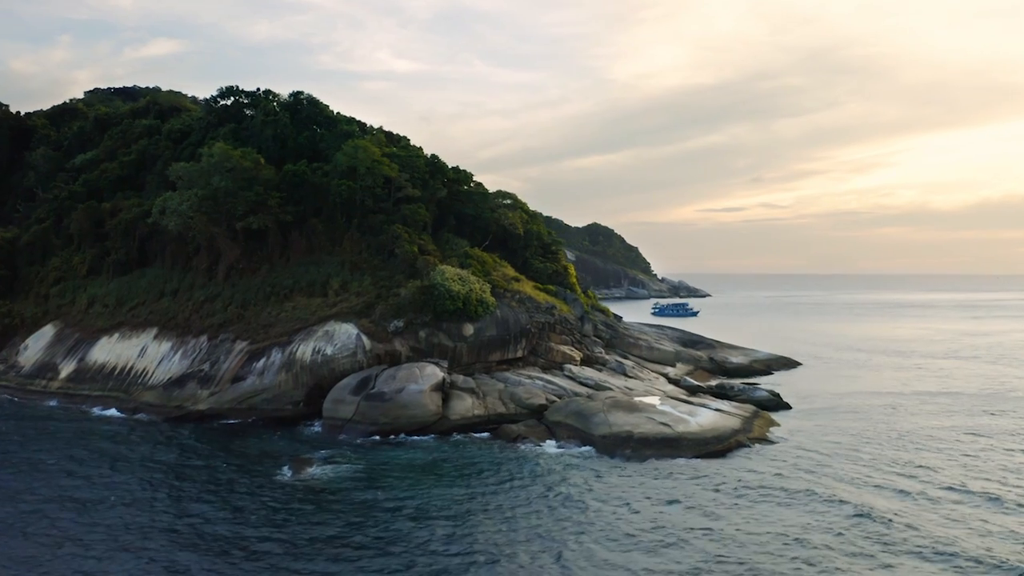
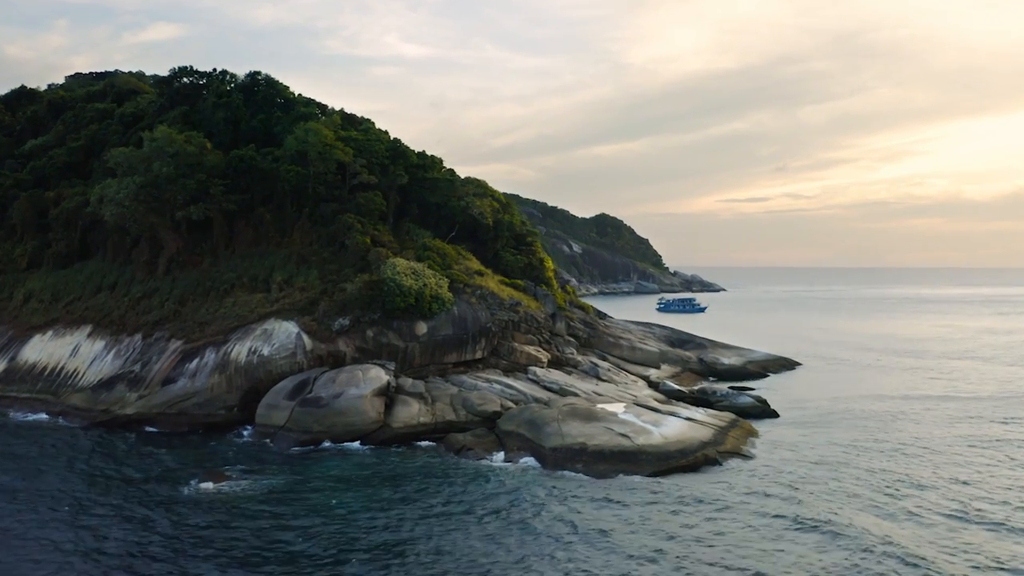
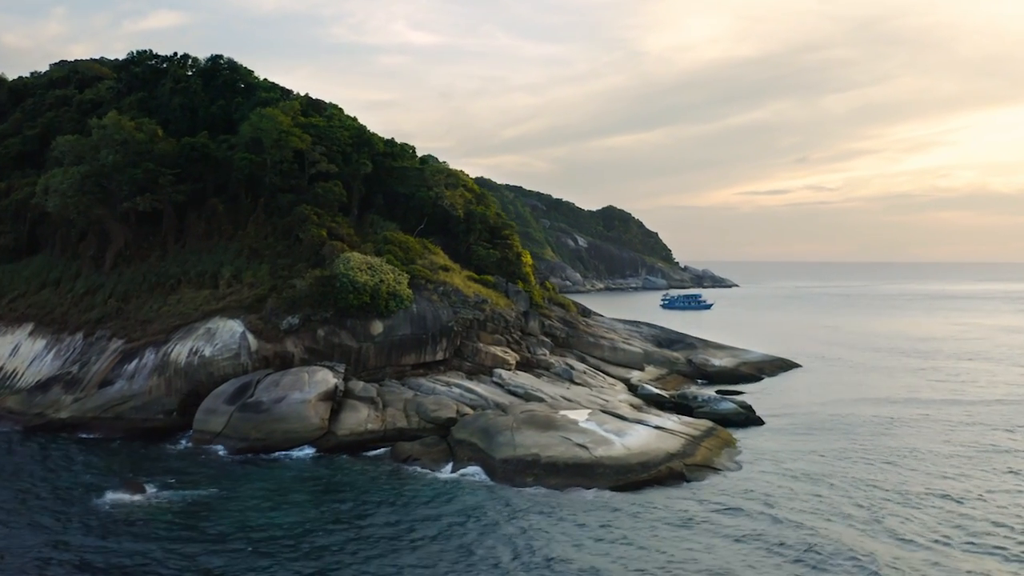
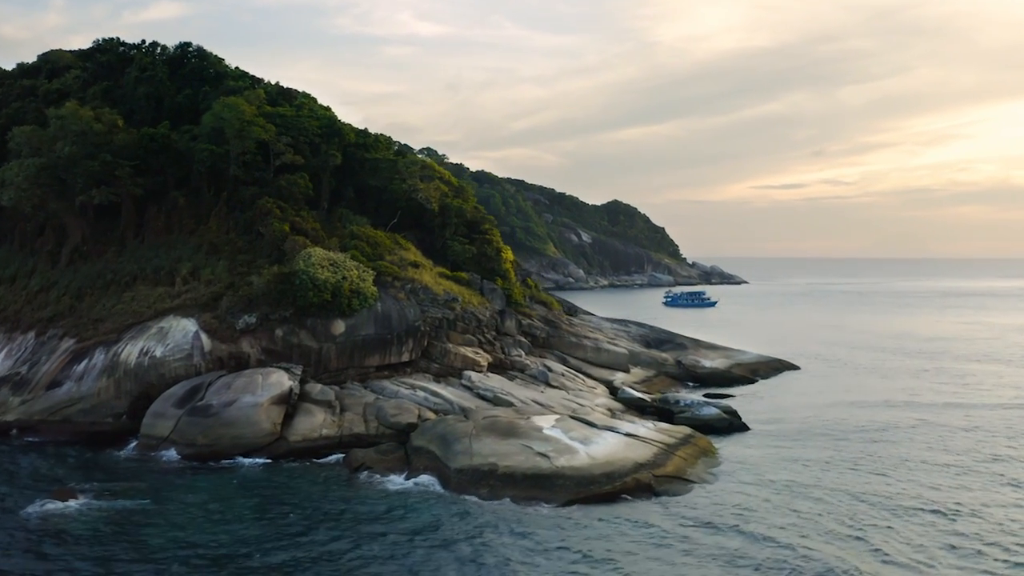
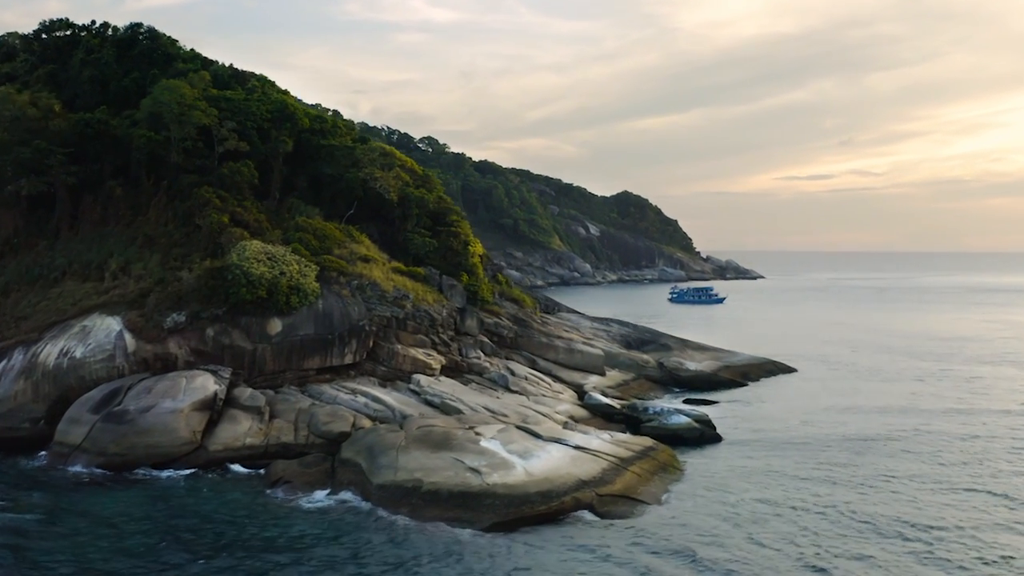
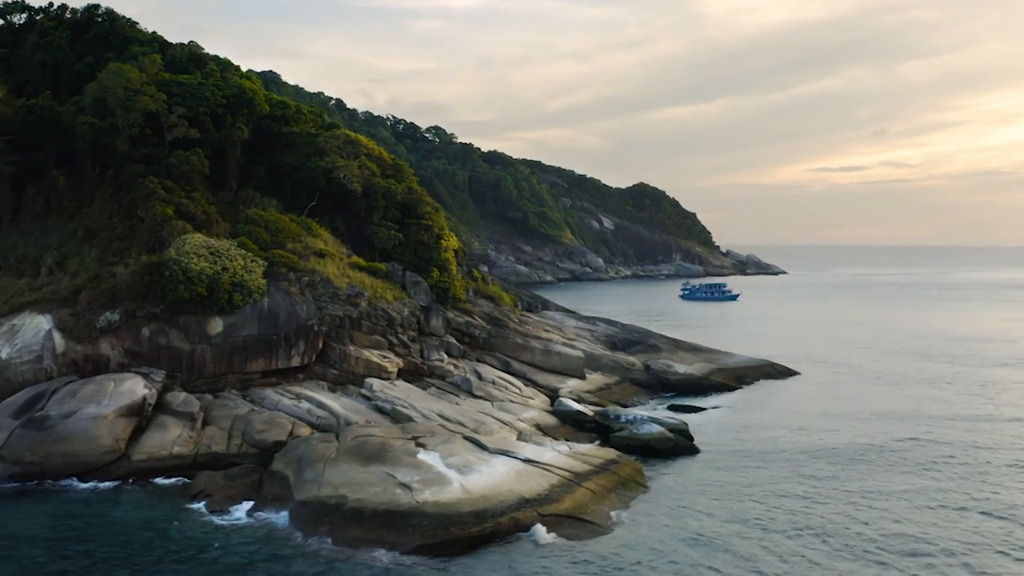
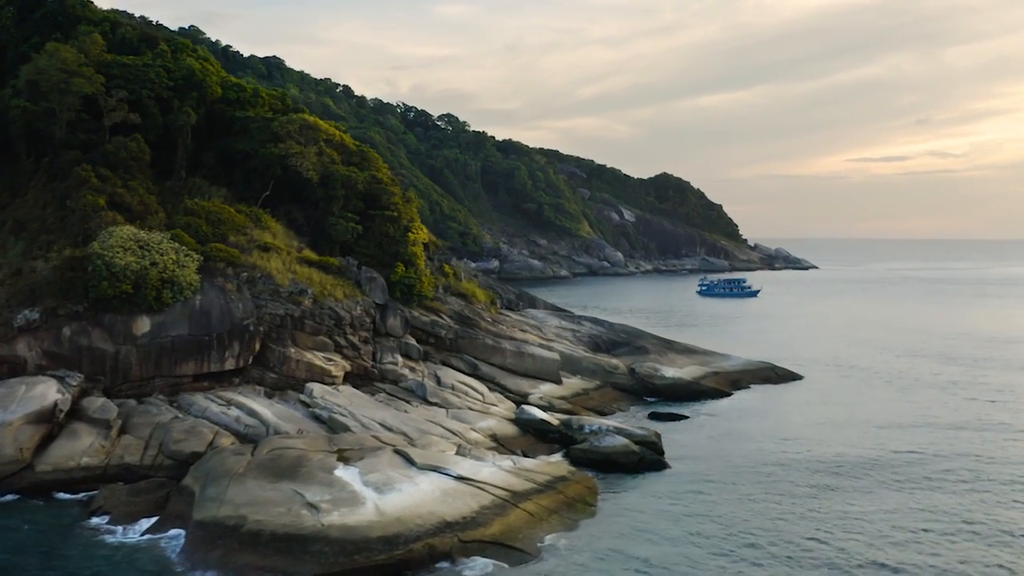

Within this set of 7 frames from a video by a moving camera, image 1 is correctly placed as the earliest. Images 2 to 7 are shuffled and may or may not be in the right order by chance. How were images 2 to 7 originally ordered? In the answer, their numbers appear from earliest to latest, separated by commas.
2, 3, 4, 5, 6, 7
